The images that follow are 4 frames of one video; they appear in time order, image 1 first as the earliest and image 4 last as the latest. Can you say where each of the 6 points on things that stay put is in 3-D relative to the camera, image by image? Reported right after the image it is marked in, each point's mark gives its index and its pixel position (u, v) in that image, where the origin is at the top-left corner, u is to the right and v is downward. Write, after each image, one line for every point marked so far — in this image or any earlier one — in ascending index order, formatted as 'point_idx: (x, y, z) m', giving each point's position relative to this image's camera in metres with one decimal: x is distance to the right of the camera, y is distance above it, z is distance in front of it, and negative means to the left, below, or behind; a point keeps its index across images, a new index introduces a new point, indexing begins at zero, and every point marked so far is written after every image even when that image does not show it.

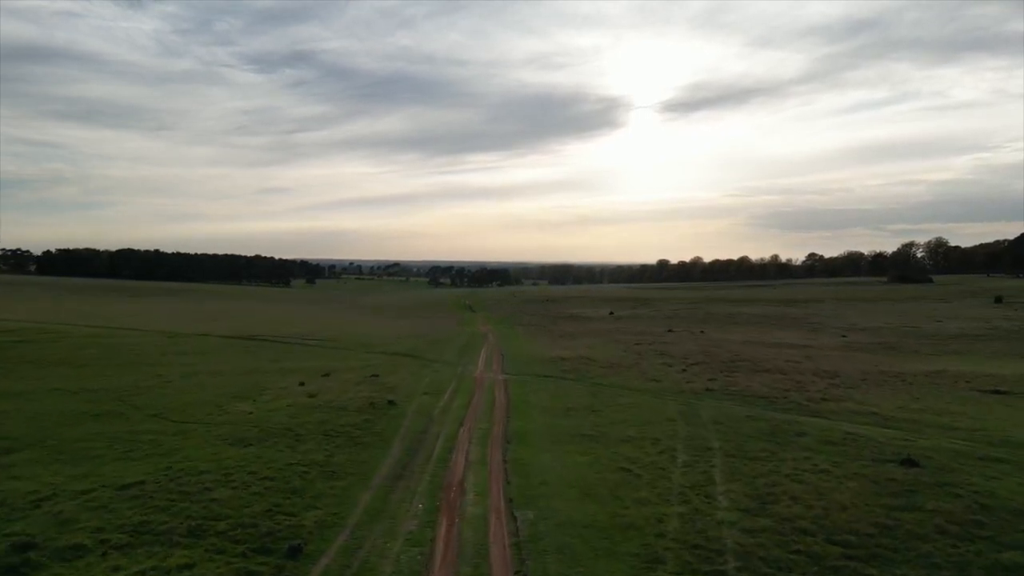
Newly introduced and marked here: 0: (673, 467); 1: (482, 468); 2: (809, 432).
0: (+4.3, -4.9, +14.4) m
1: (-0.8, -4.9, +14.6) m
2: (+10.2, -5.0, +18.4) m
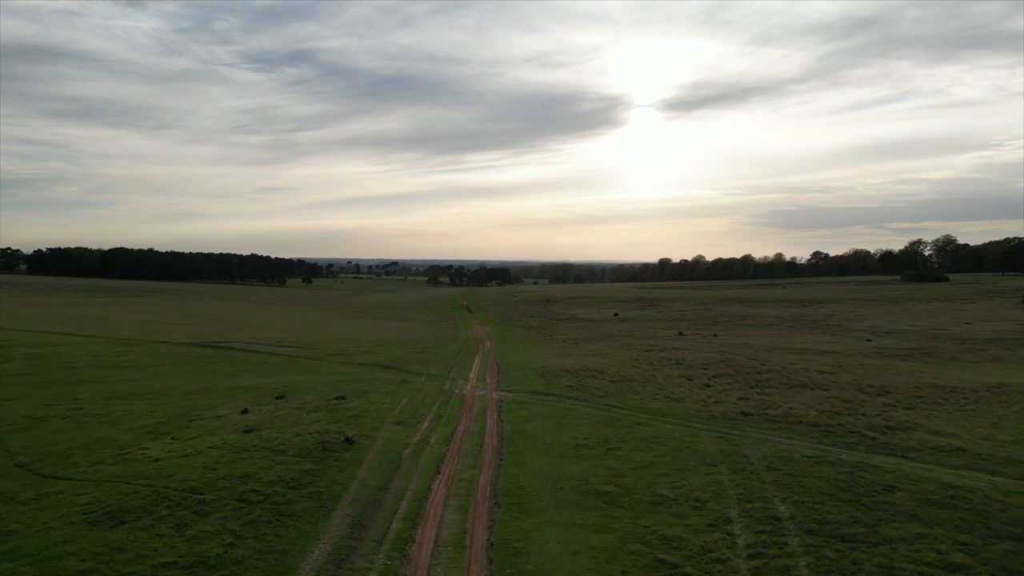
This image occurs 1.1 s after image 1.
0: (+4.1, -5.0, +9.9) m
1: (-1.0, -5.0, +10.0) m
2: (+9.9, -5.1, +13.8) m
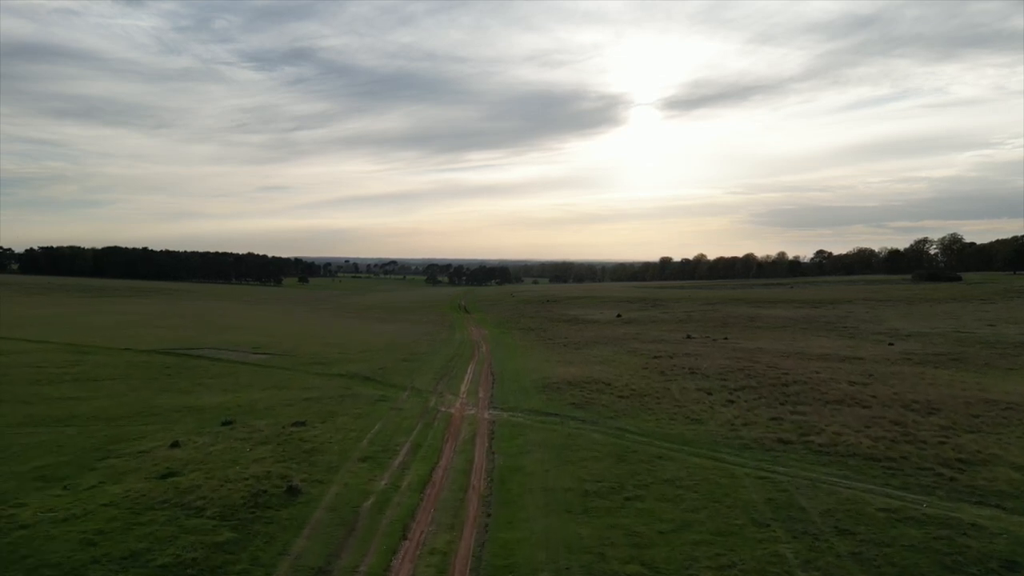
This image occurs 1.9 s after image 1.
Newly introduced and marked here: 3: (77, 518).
0: (+3.9, -5.2, +6.4) m
1: (-1.3, -5.2, +6.5) m
2: (+9.7, -5.2, +10.3) m
3: (-8.6, -4.6, +10.7) m
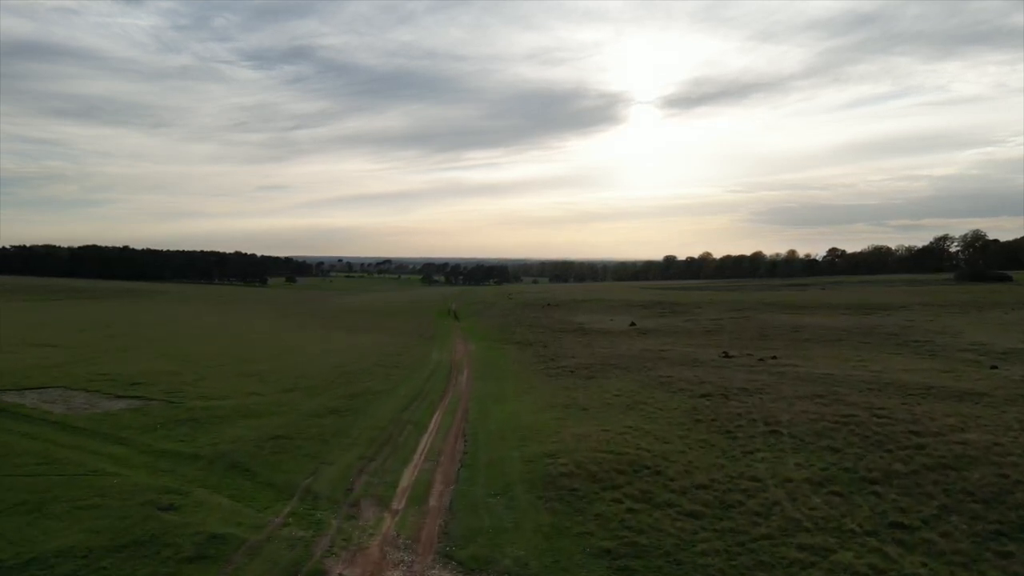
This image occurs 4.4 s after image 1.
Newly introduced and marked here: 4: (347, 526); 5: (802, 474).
0: (+3.2, -5.8, -5.4) m
1: (-1.9, -5.8, -5.3) m
2: (+9.1, -5.8, -1.5) m
3: (-9.3, -5.2, -1.1) m
4: (-3.8, -5.6, +12.8) m
5: (+9.1, -5.8, +16.5) m
